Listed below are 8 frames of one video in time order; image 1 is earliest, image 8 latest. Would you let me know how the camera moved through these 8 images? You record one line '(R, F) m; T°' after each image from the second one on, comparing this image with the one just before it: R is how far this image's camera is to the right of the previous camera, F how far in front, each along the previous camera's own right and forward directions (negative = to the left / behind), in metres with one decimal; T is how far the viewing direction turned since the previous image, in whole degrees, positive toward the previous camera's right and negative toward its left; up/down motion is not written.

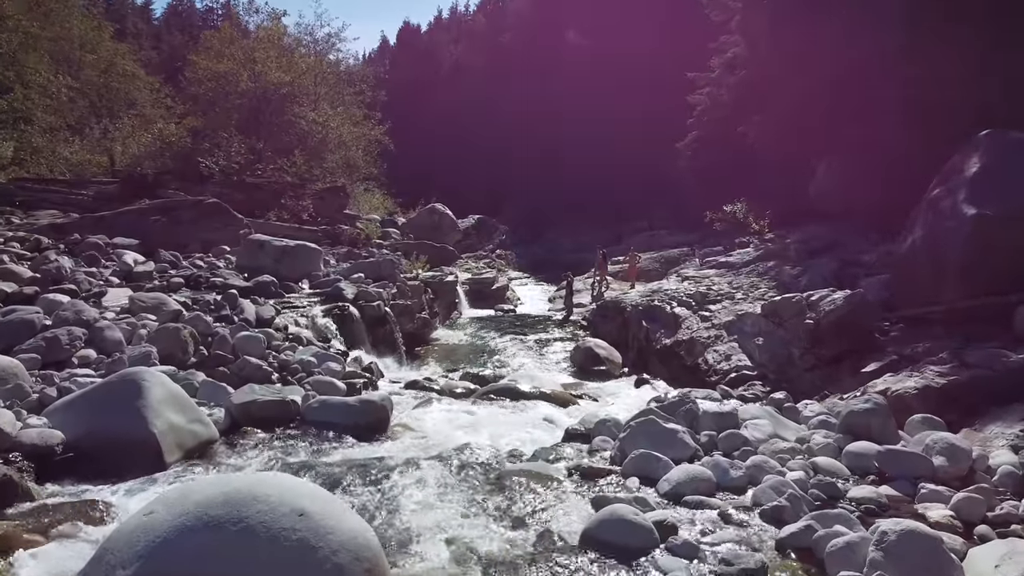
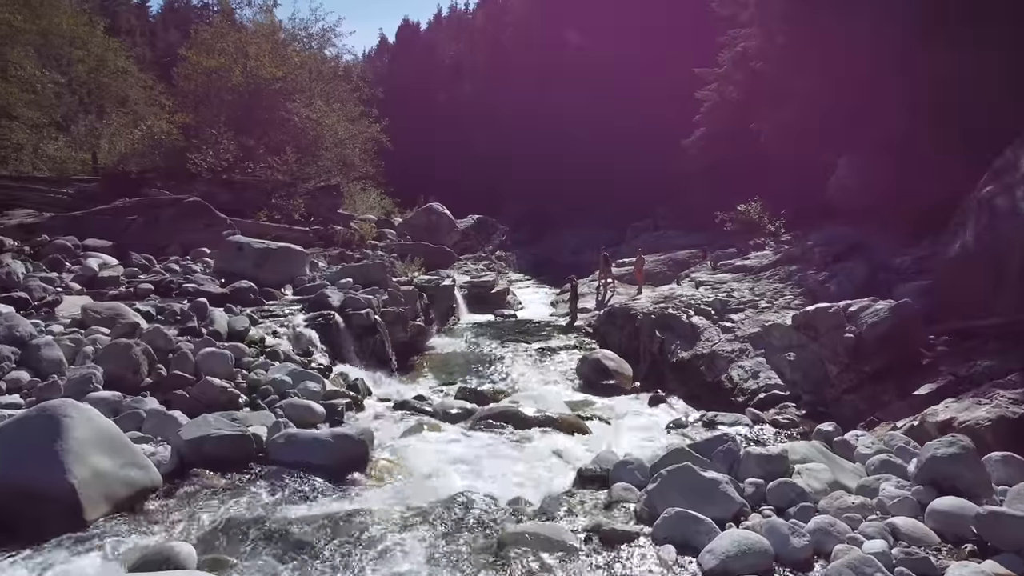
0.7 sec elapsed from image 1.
(0.0, +1.1) m; 0°
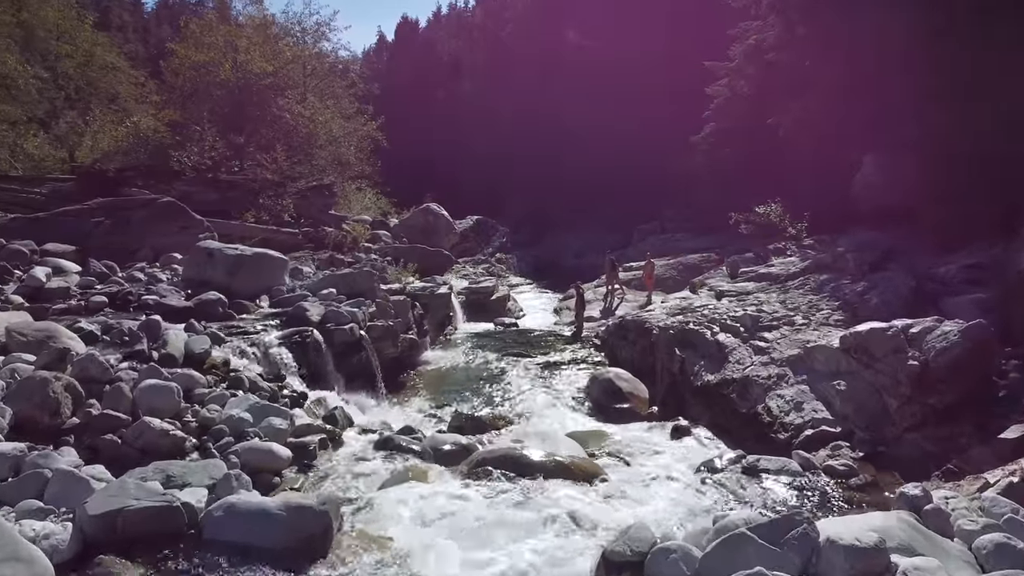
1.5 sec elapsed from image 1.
(0.0, +1.3) m; 0°
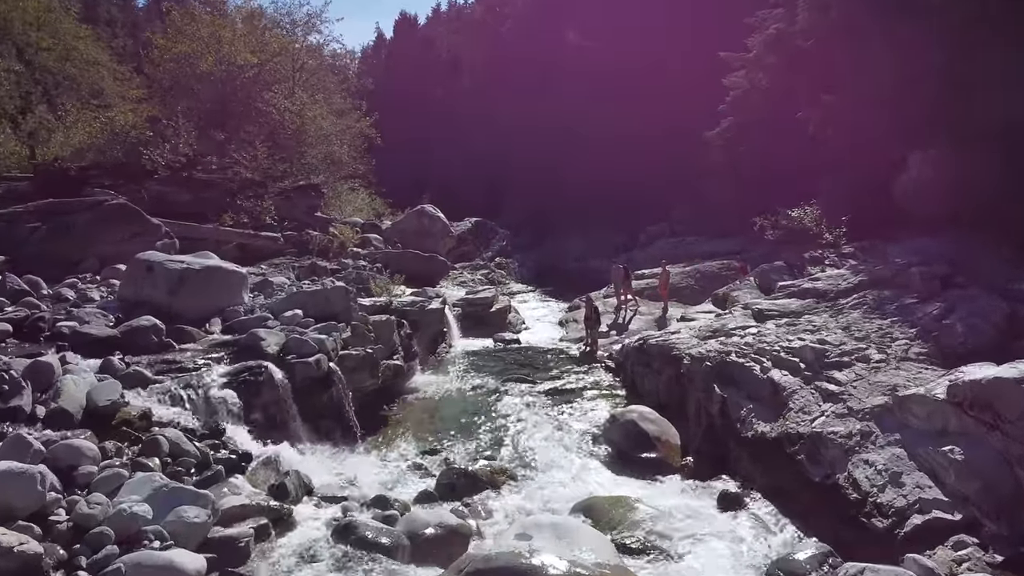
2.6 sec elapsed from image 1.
(0.0, +1.9) m; 0°
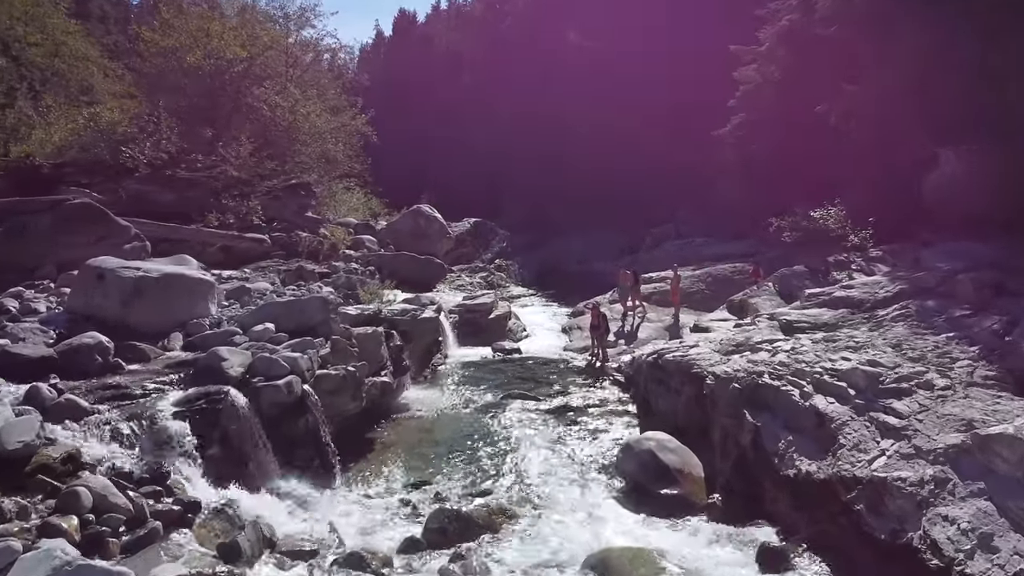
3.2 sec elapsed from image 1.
(0.0, +1.1) m; 0°
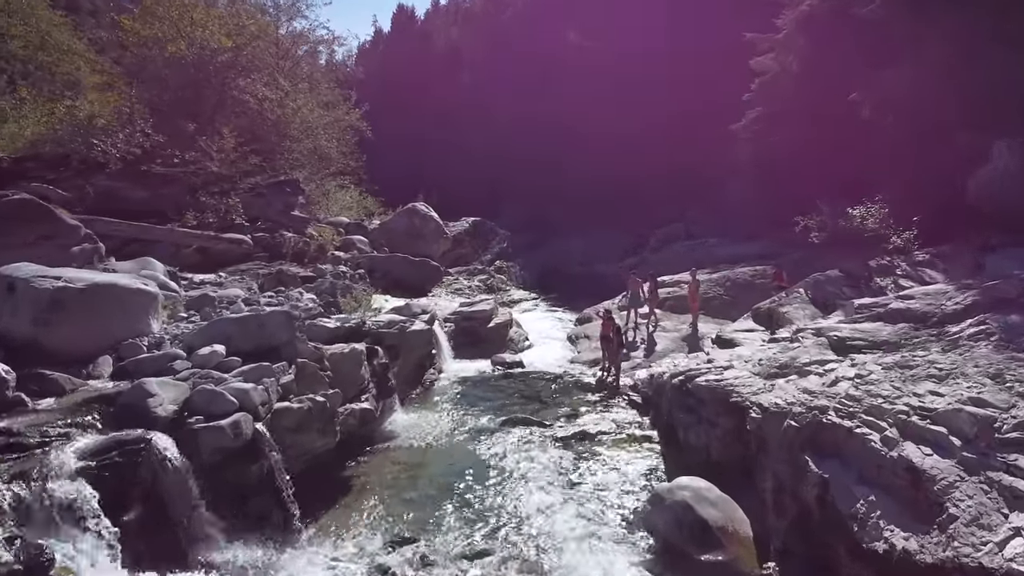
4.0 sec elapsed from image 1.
(0.0, +1.5) m; 0°
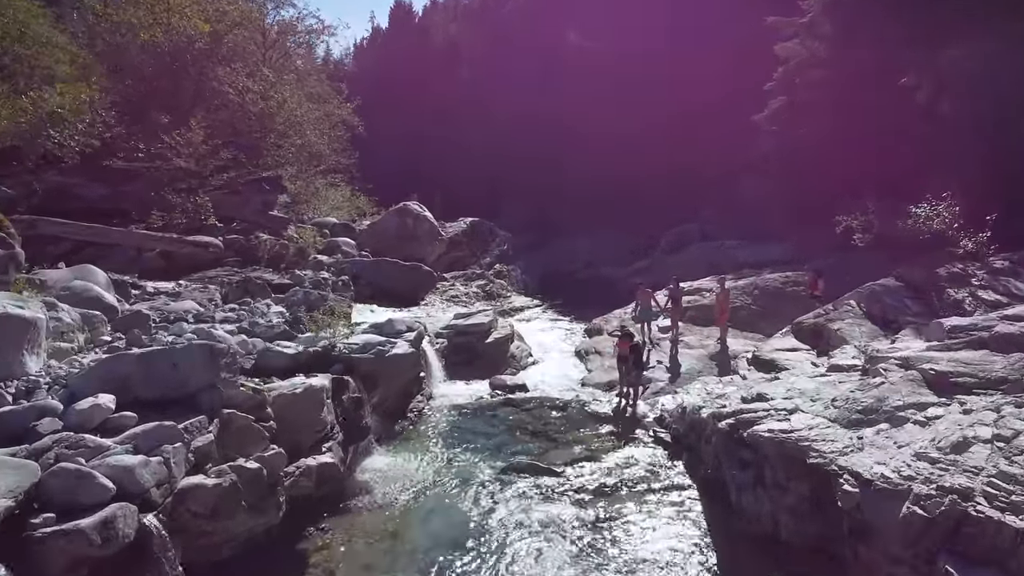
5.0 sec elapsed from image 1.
(0.0, +1.9) m; 0°
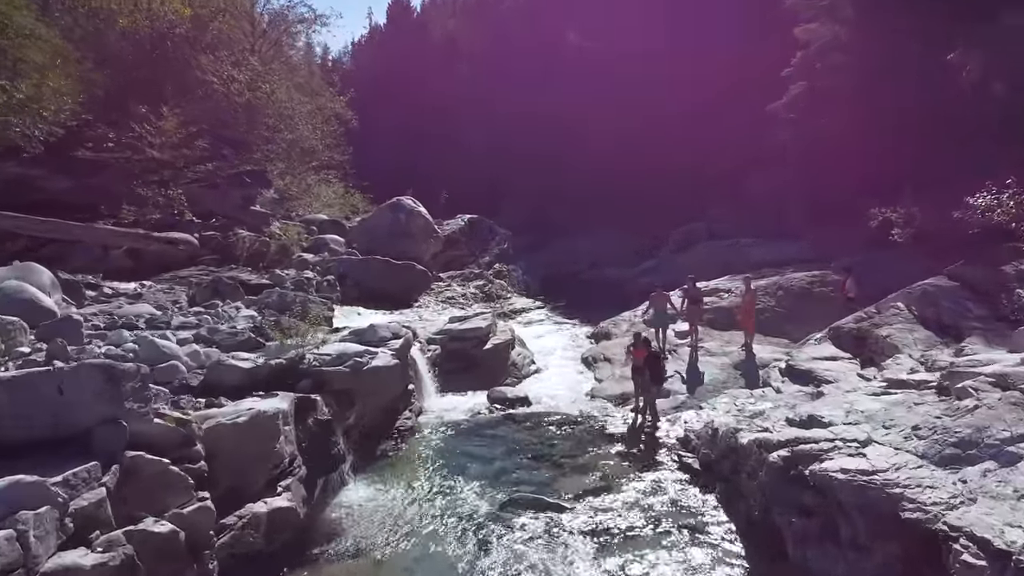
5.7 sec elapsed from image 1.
(0.0, +1.4) m; 0°
